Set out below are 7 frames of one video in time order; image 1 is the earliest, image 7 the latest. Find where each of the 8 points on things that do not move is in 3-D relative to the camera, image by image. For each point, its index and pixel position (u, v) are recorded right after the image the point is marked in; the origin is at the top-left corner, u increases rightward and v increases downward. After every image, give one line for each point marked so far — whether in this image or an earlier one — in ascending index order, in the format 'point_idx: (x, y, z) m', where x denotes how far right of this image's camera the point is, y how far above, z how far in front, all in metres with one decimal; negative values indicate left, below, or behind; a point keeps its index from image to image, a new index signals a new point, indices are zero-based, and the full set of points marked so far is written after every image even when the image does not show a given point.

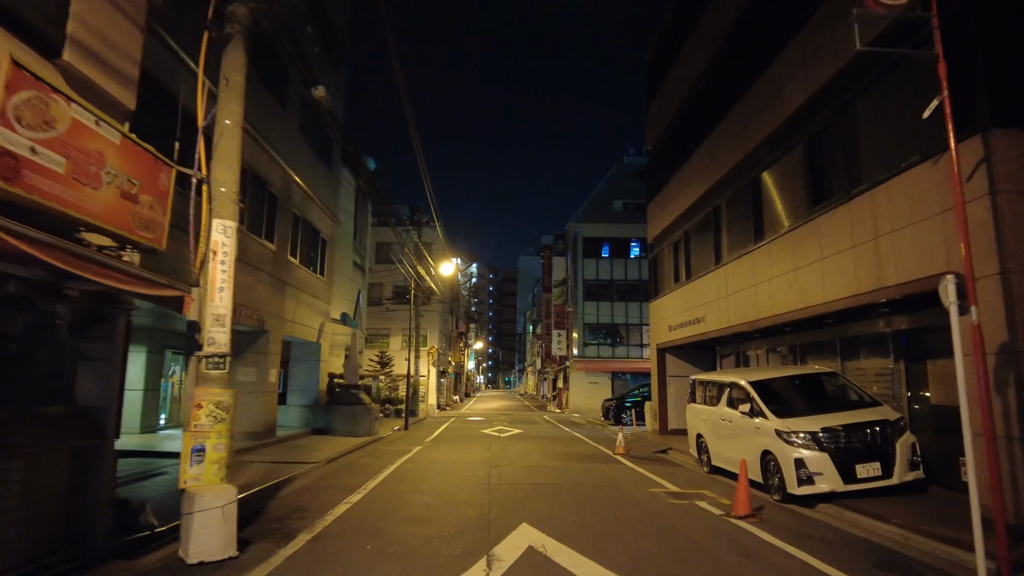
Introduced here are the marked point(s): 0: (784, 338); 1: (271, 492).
0: (+6.0, -1.1, +14.7) m
1: (-3.6, -3.1, +10.0) m
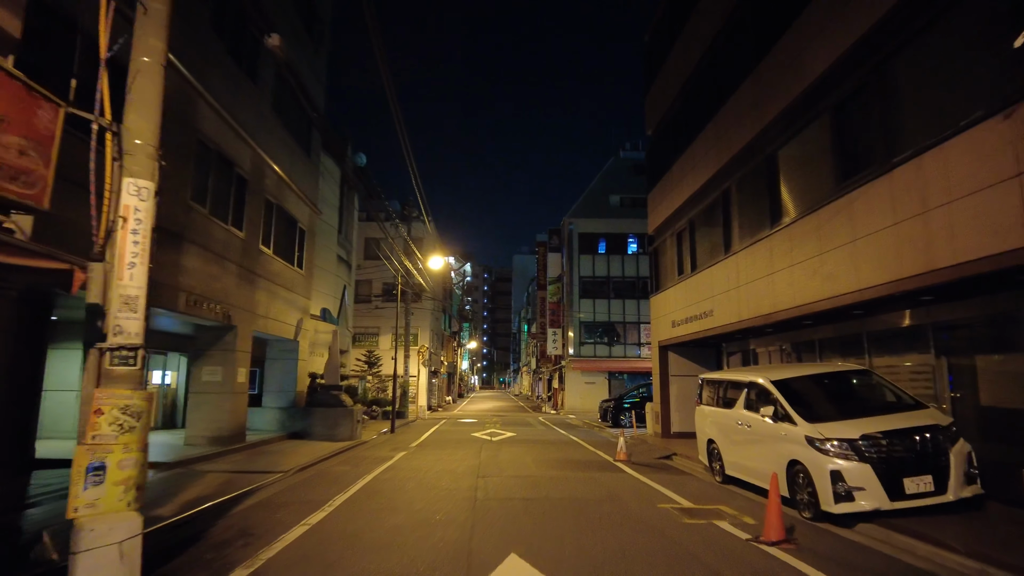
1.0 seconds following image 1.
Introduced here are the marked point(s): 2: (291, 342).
0: (+5.9, -0.9, +13.4) m
1: (-3.8, -2.9, +8.6) m
2: (-6.4, -1.6, +19.1) m
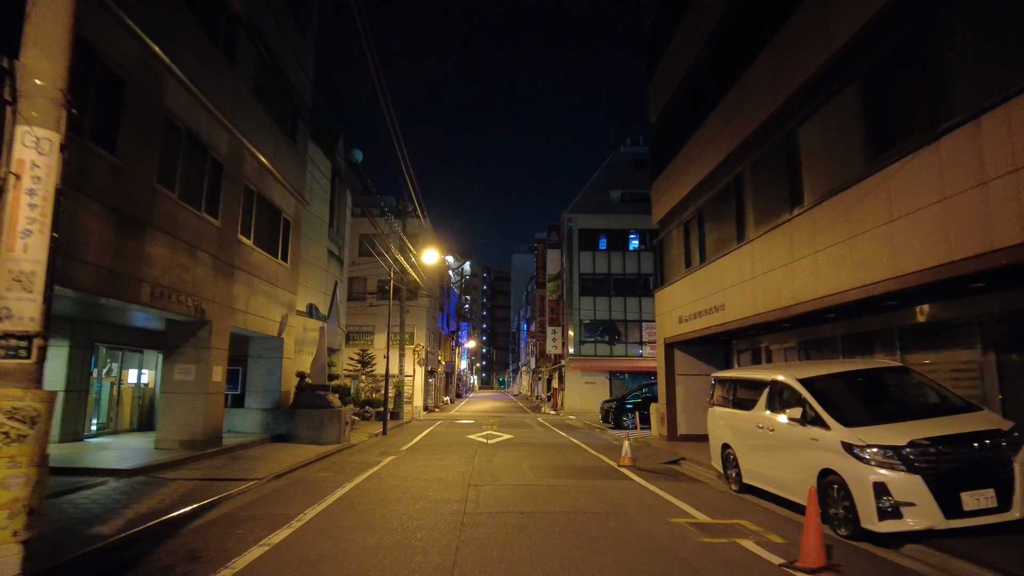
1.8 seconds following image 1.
0: (+5.8, -0.8, +12.4) m
1: (-3.9, -2.7, +7.6) m
2: (-6.5, -1.4, +18.1) m
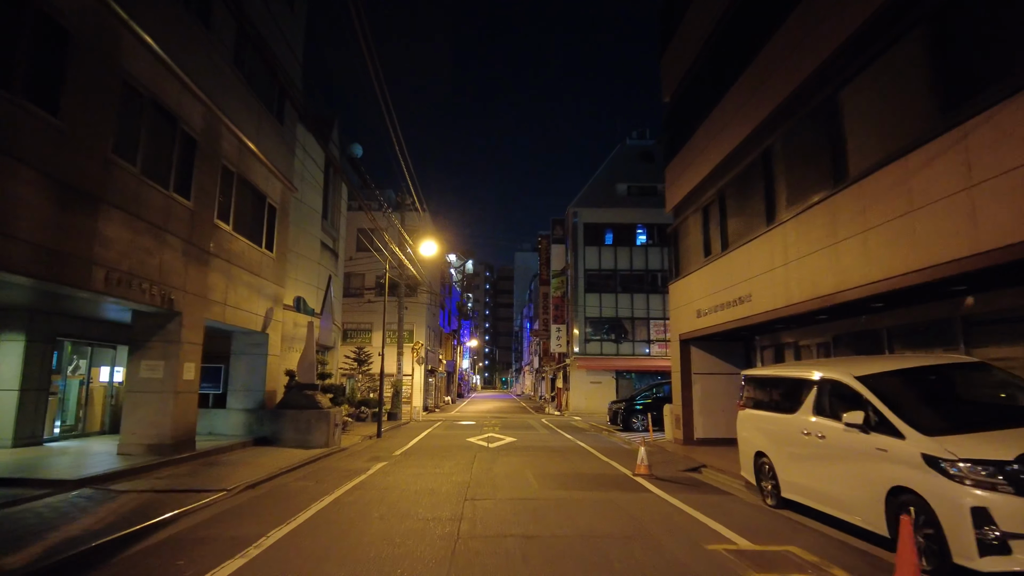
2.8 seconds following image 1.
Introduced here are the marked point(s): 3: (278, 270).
0: (+5.8, -0.6, +11.0) m
1: (-3.8, -2.5, +6.3) m
2: (-6.4, -1.2, +16.8) m
3: (-6.2, +0.5, +17.5) m
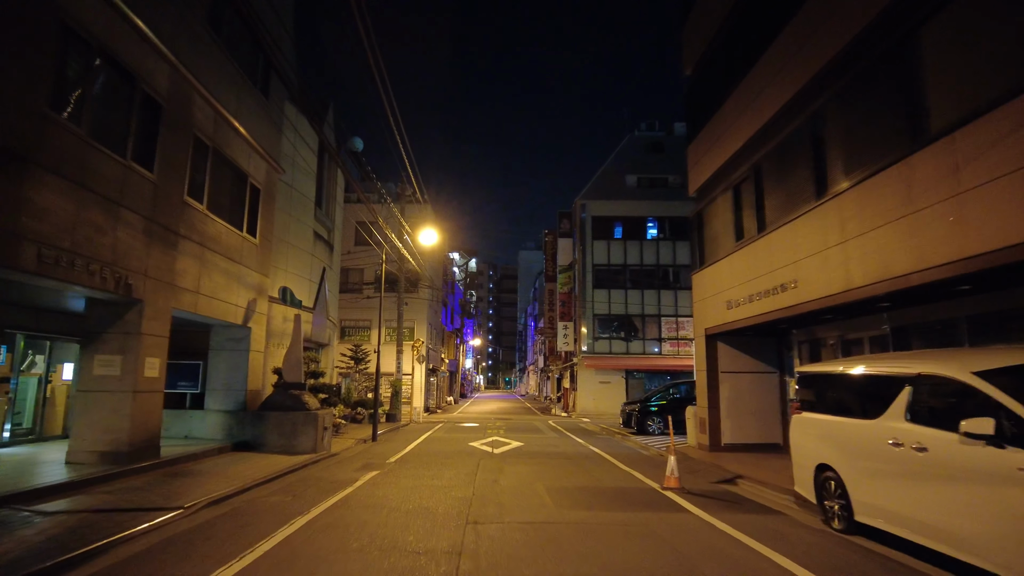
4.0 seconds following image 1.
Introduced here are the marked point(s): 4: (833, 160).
0: (+6.0, -0.3, +9.4) m
1: (-3.7, -2.3, +4.7) m
2: (-6.3, -0.9, +15.3) m
3: (-6.0, +0.7, +16.0) m
4: (+4.8, +1.9, +10.1) m
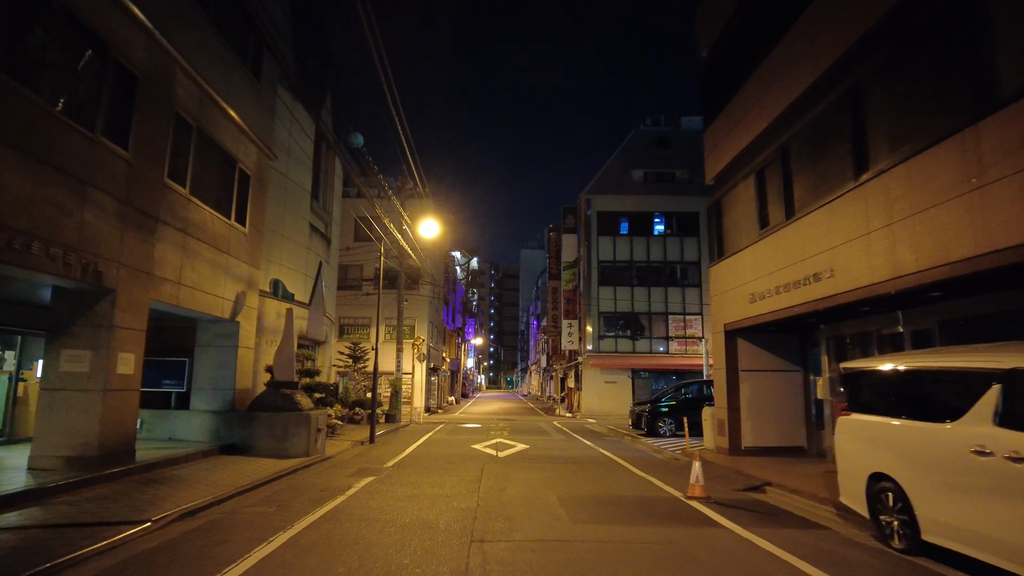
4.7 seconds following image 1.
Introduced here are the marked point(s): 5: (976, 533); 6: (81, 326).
0: (+6.1, -0.2, +8.5) m
1: (-3.6, -2.1, +3.8) m
2: (-6.1, -0.8, +14.3) m
3: (-5.9, +0.9, +15.1) m
4: (+5.0, +2.1, +9.1) m
5: (+3.7, -1.9, +5.3) m
6: (-6.2, -0.5, +9.5) m
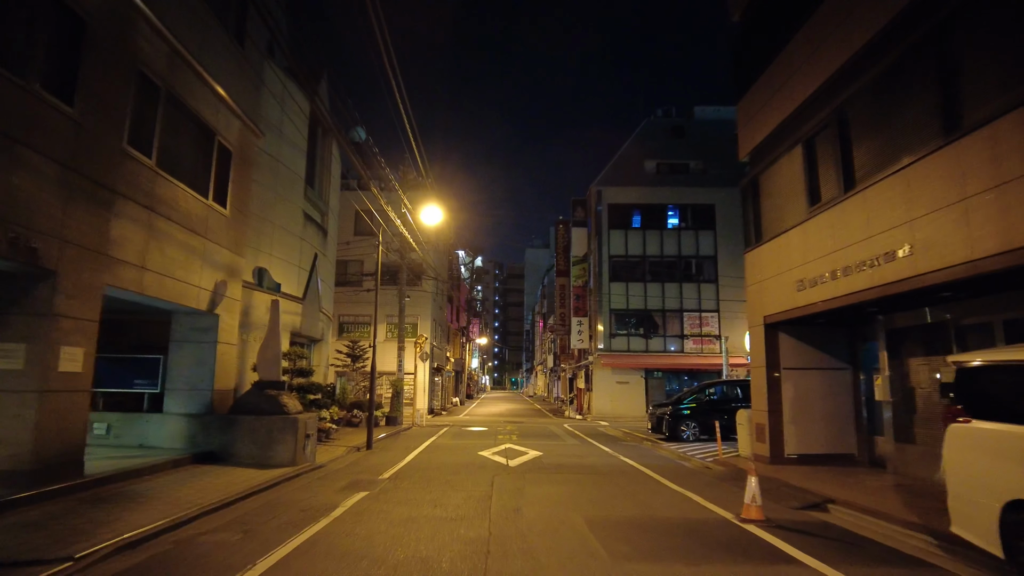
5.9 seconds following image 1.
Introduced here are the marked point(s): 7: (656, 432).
0: (+6.3, +0.1, +6.9) m
1: (-3.4, -1.9, +2.3) m
2: (-5.9, -0.5, +12.8) m
3: (-5.6, +1.1, +13.5) m
4: (+5.2, +2.3, +7.5) m
5: (+3.8, -1.7, +3.7) m
6: (-6.0, -0.3, +8.0) m
7: (+4.3, -4.2, +19.5) m
